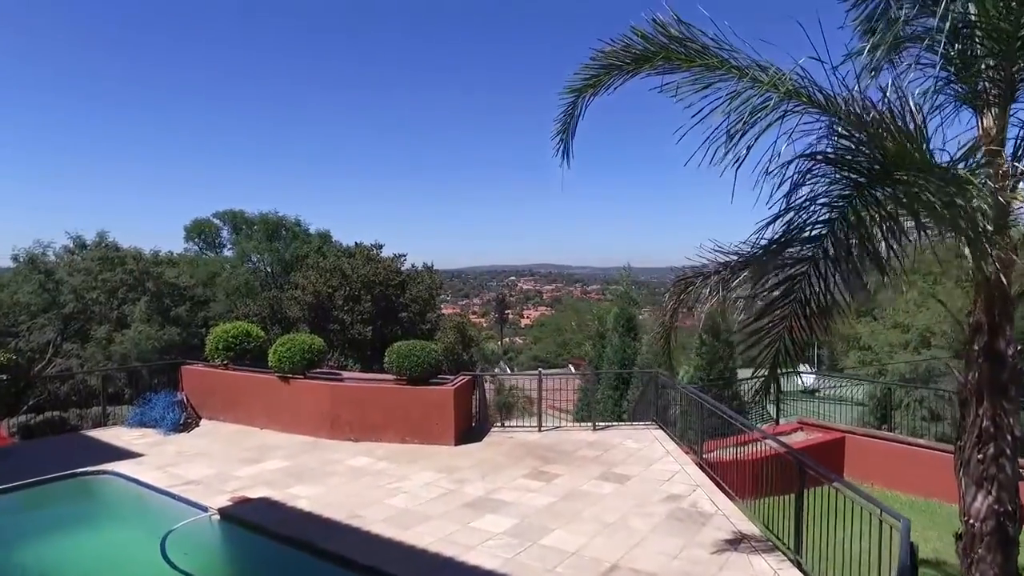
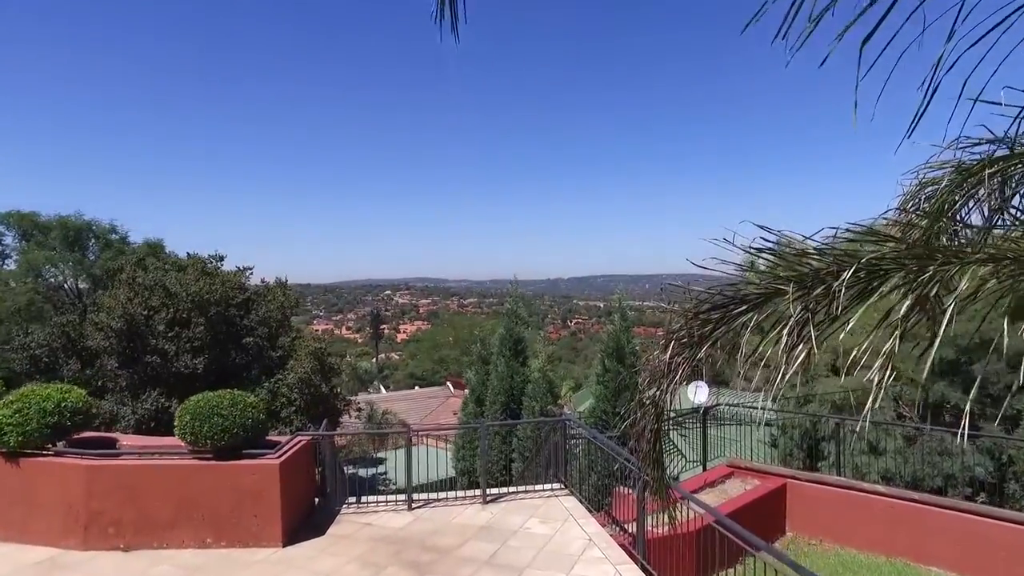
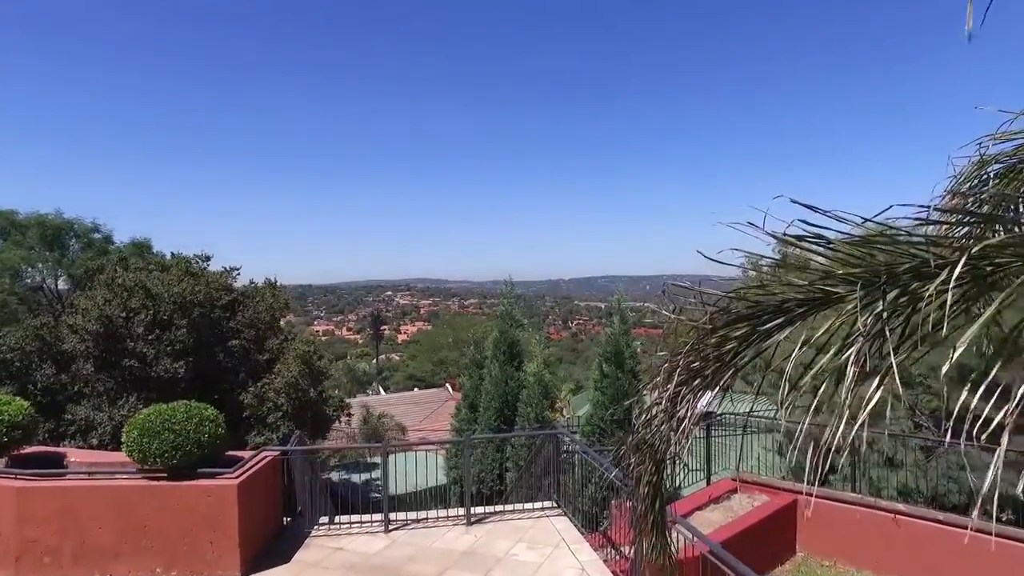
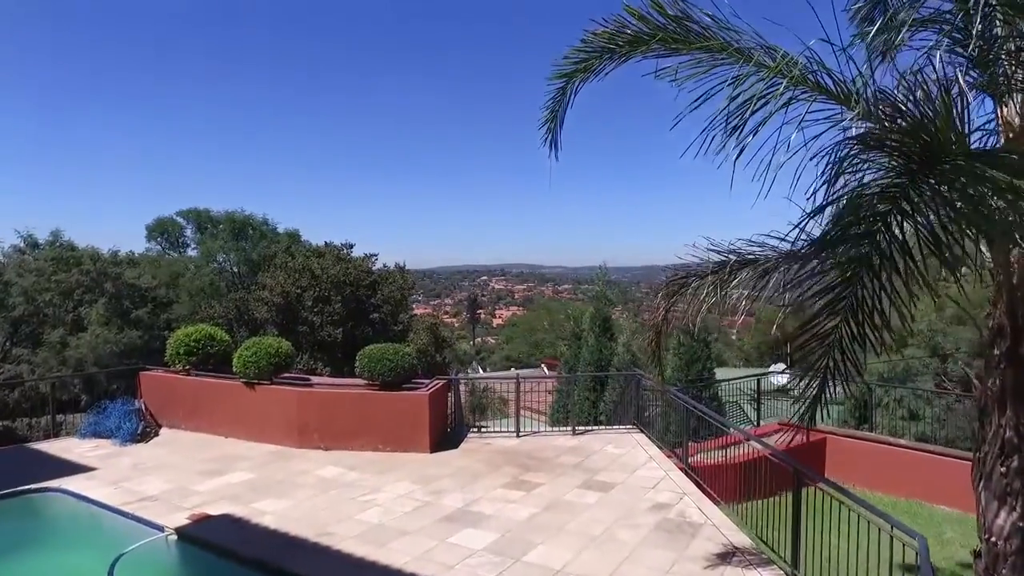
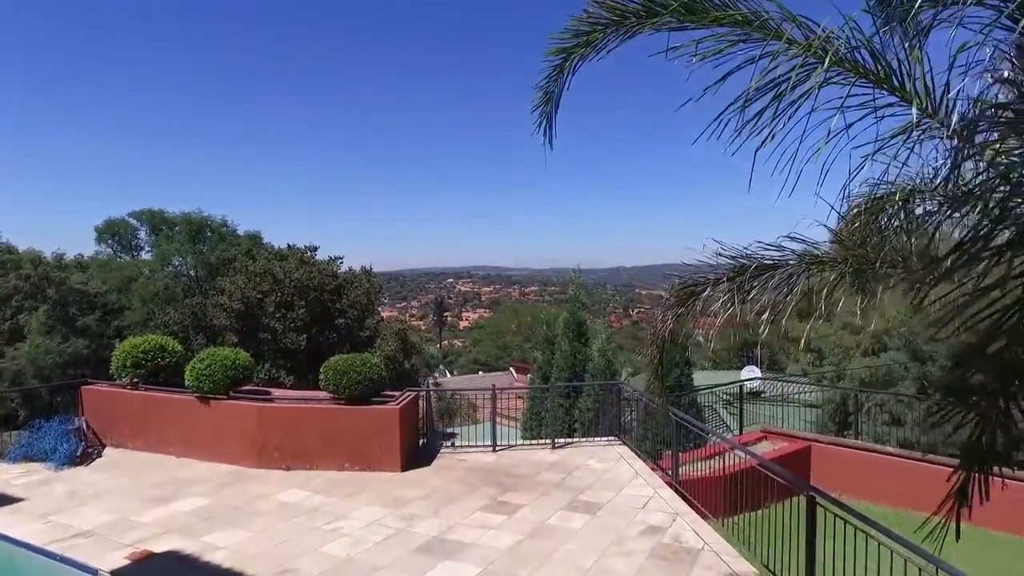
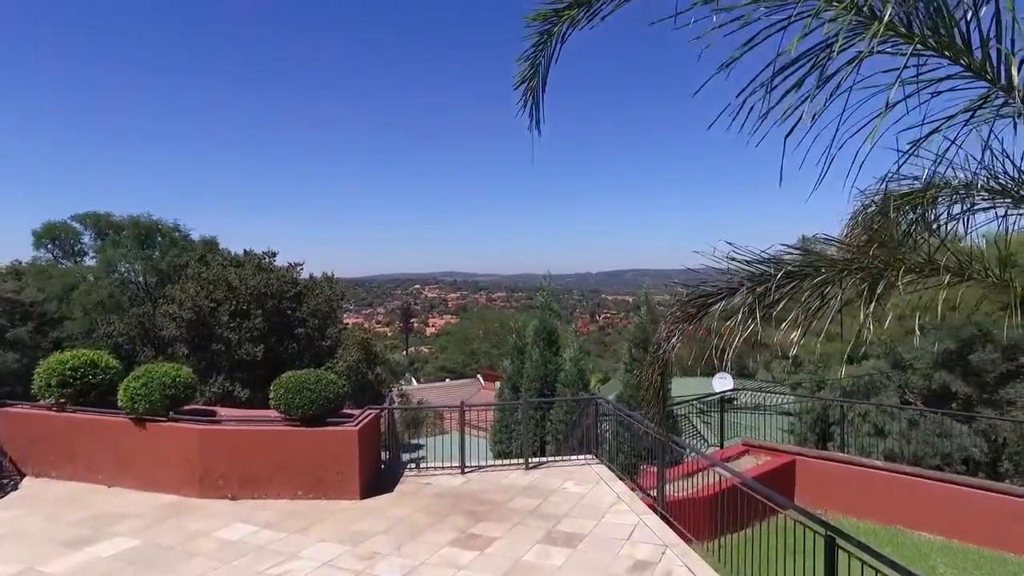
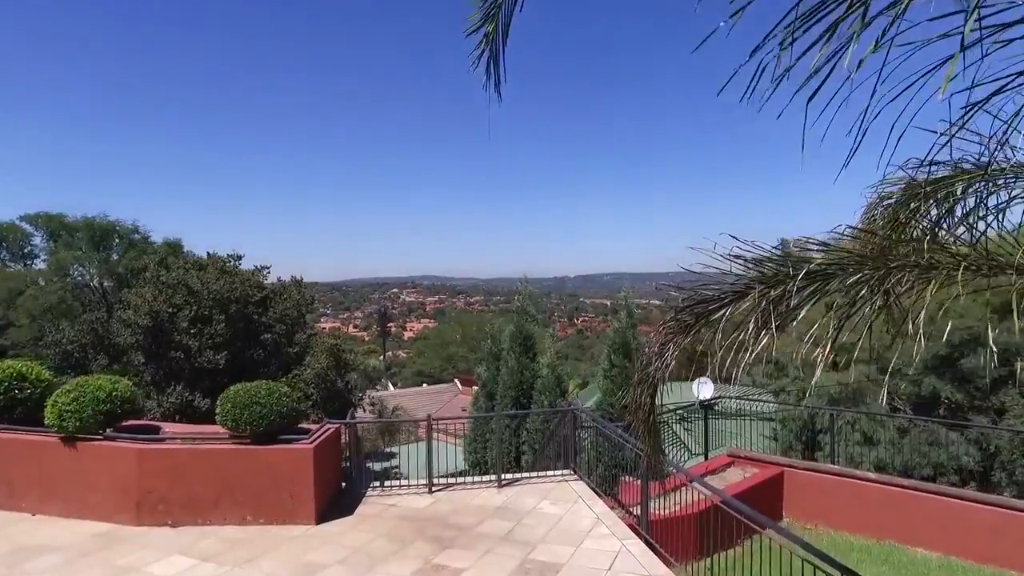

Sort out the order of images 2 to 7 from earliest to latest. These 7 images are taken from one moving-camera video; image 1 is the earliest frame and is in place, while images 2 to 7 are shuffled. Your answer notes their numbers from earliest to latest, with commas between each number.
4, 5, 6, 7, 2, 3
